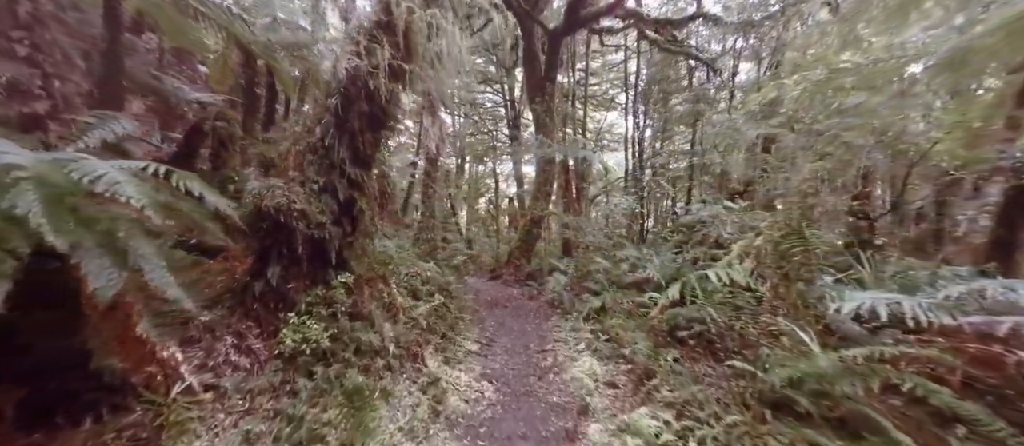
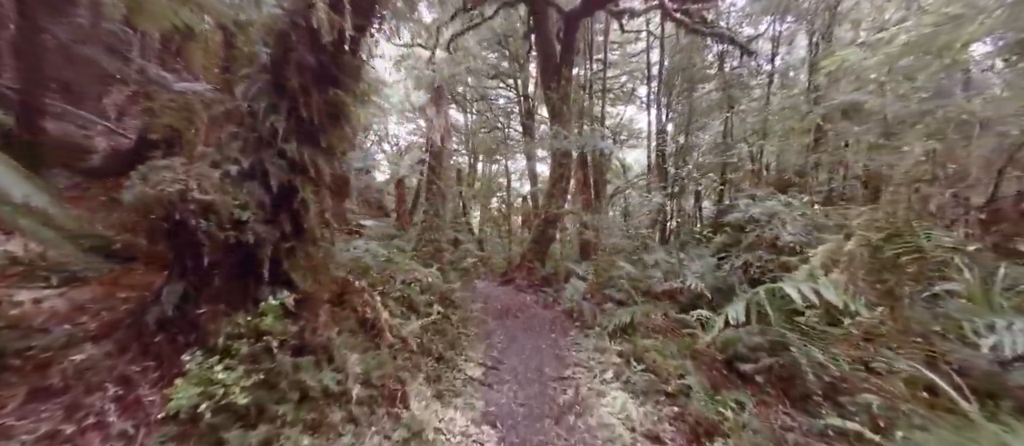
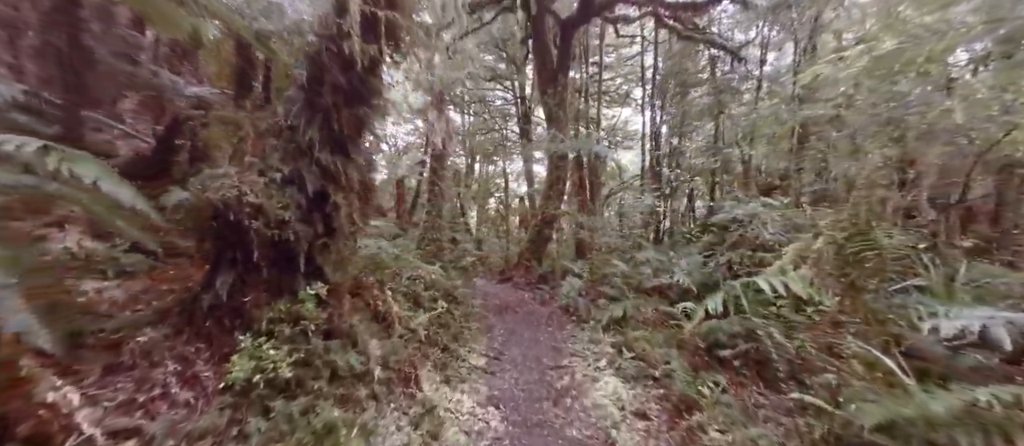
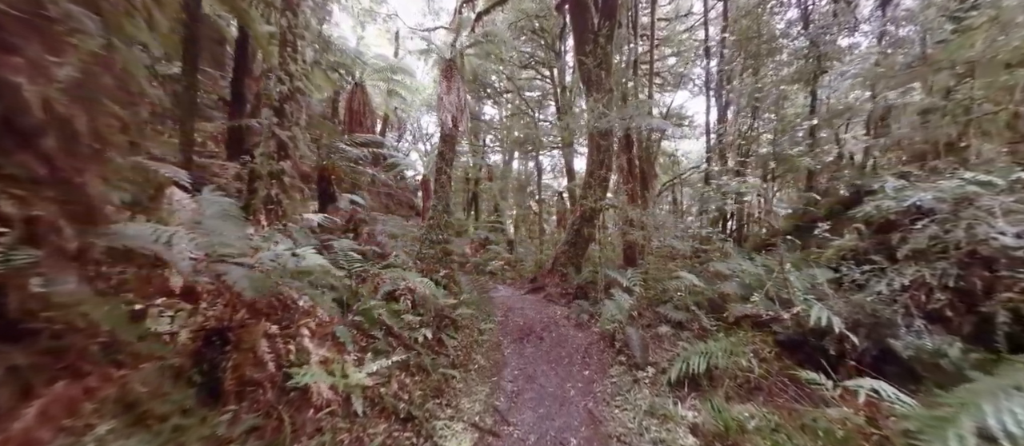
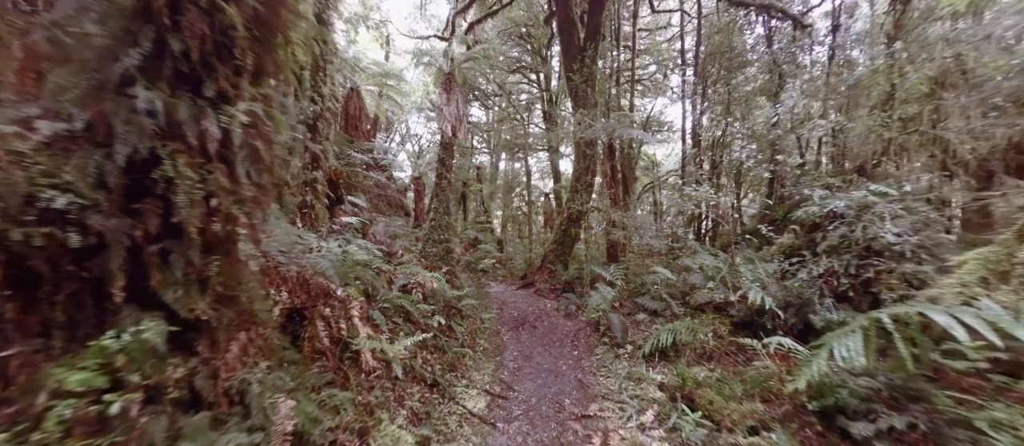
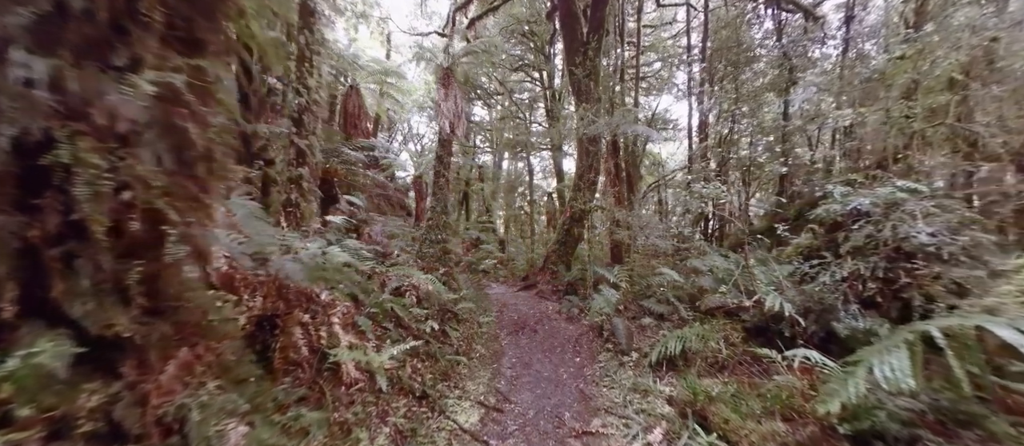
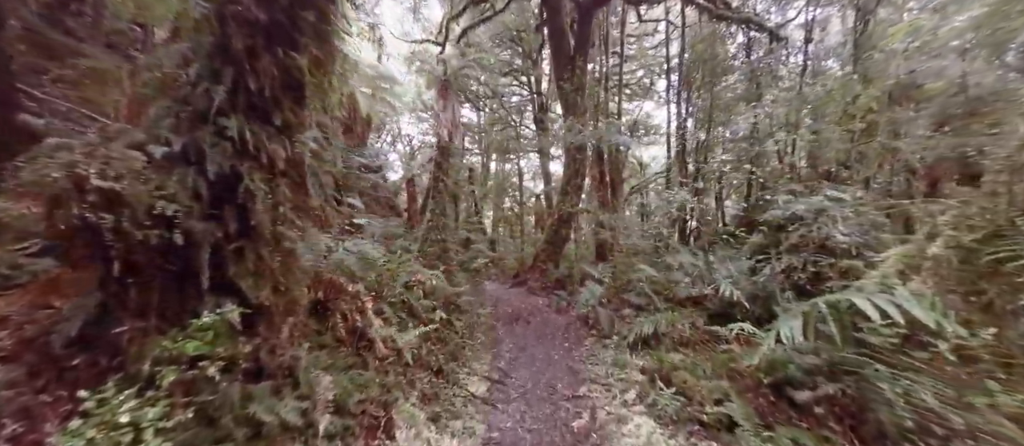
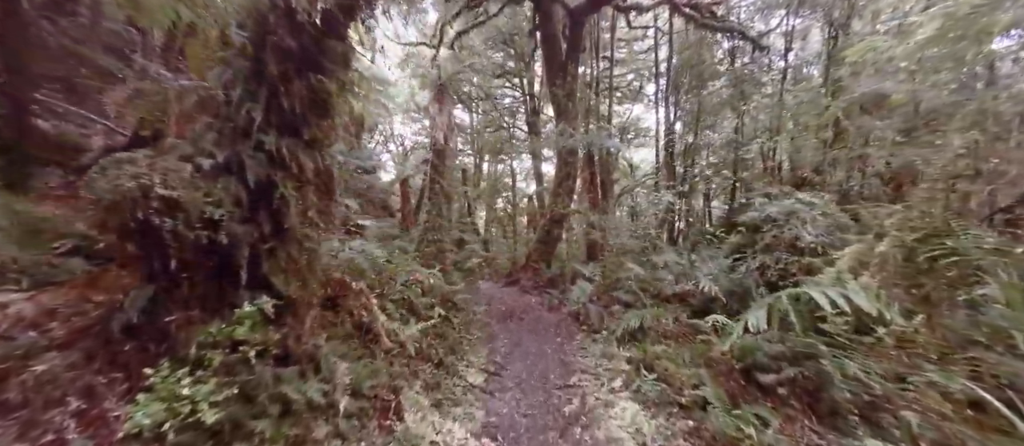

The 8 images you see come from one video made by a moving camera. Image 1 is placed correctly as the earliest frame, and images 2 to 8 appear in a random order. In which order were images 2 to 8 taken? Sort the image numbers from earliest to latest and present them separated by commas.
3, 2, 8, 7, 5, 6, 4
